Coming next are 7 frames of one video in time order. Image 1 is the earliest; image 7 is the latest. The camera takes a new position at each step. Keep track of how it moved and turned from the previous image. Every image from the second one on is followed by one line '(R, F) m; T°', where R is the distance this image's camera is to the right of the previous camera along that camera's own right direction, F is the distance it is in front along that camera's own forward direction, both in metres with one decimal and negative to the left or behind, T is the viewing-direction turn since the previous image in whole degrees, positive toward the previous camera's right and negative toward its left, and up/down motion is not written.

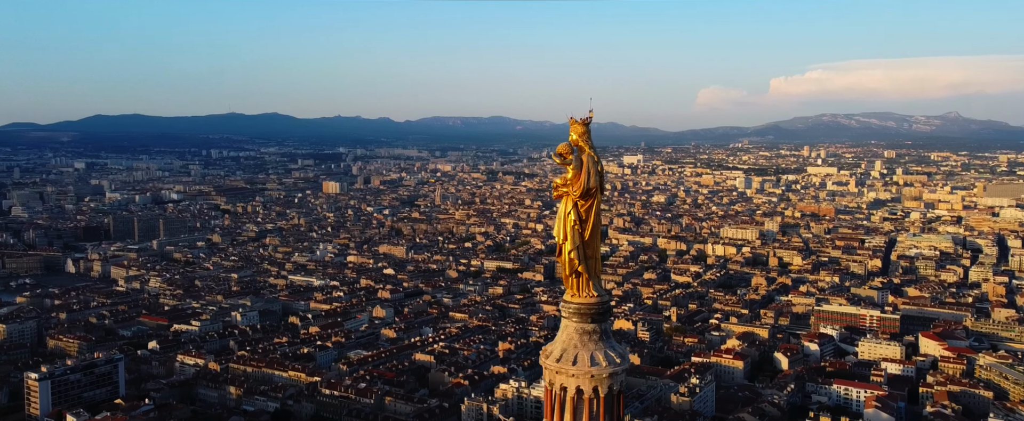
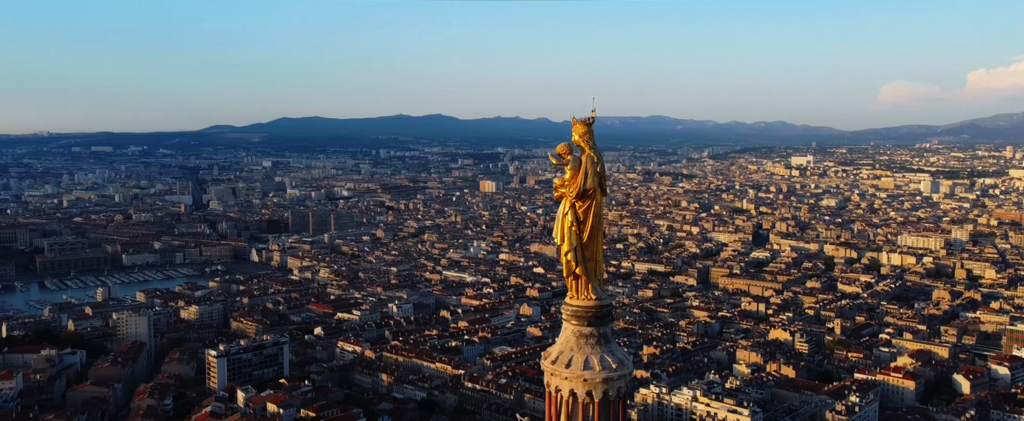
(+2.3, 0.0) m; -15°
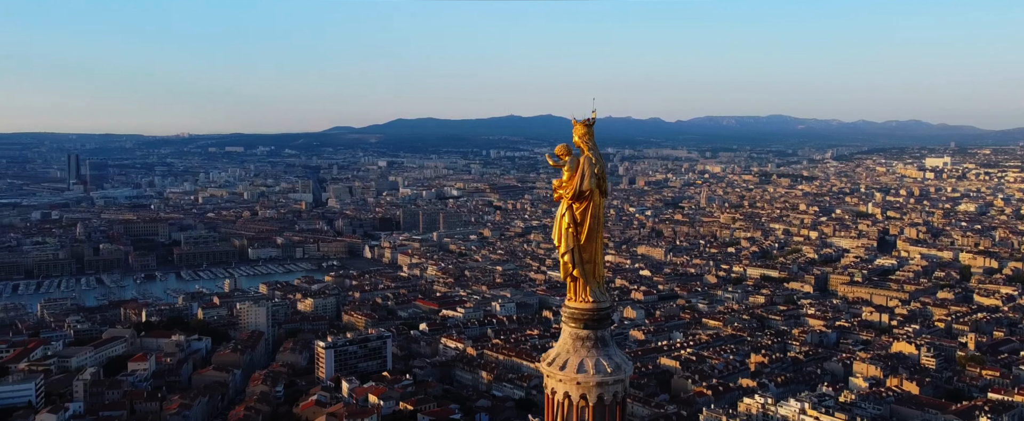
(+1.6, +0.2) m; -10°
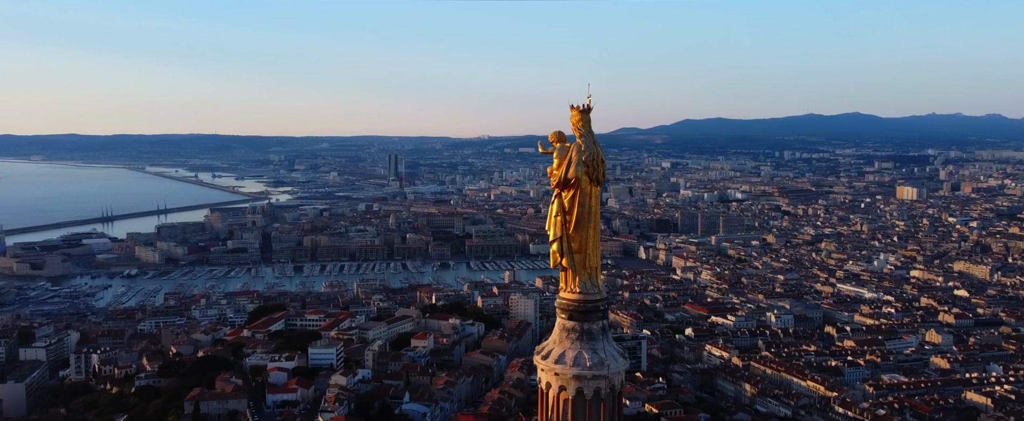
(+3.7, +1.5) m; -27°
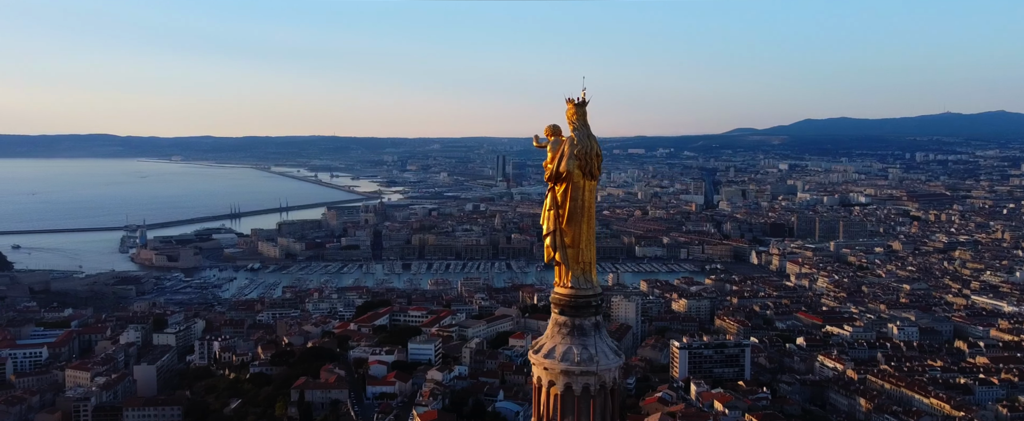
(+1.5, 0.0) m; -10°
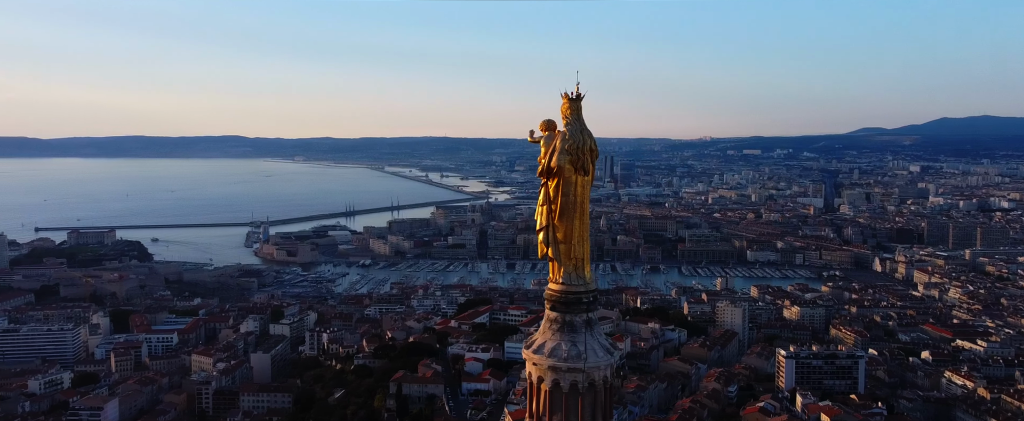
(+1.6, +0.2) m; -10°
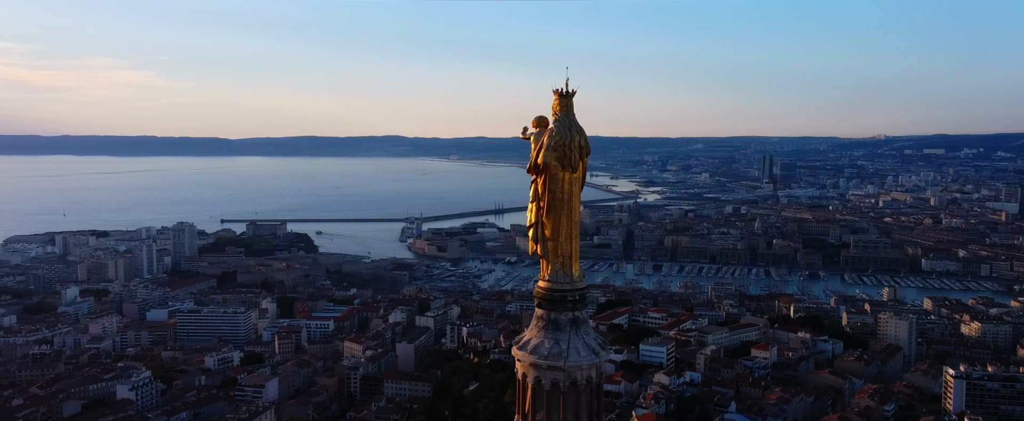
(+2.2, +0.8) m; -14°
